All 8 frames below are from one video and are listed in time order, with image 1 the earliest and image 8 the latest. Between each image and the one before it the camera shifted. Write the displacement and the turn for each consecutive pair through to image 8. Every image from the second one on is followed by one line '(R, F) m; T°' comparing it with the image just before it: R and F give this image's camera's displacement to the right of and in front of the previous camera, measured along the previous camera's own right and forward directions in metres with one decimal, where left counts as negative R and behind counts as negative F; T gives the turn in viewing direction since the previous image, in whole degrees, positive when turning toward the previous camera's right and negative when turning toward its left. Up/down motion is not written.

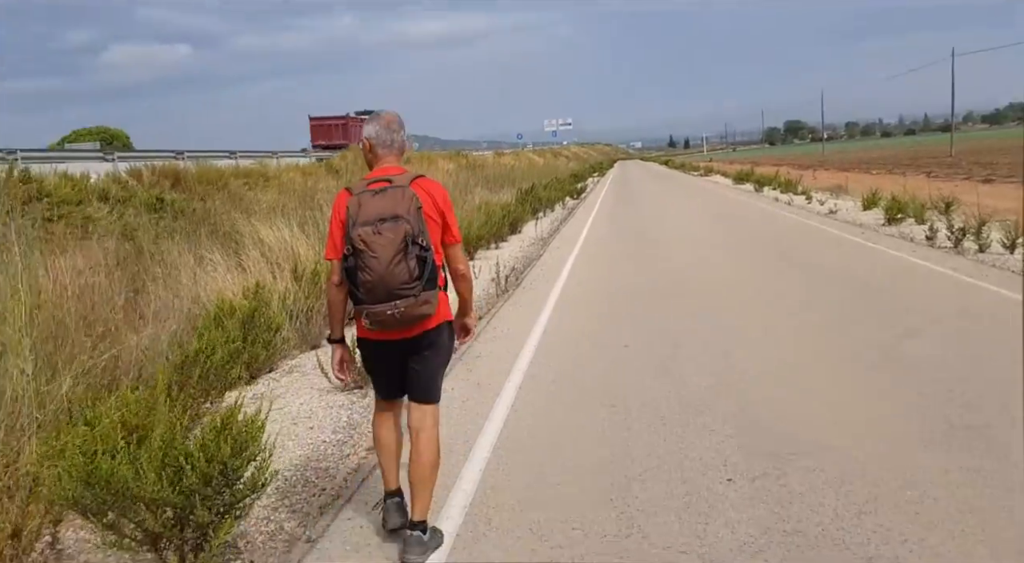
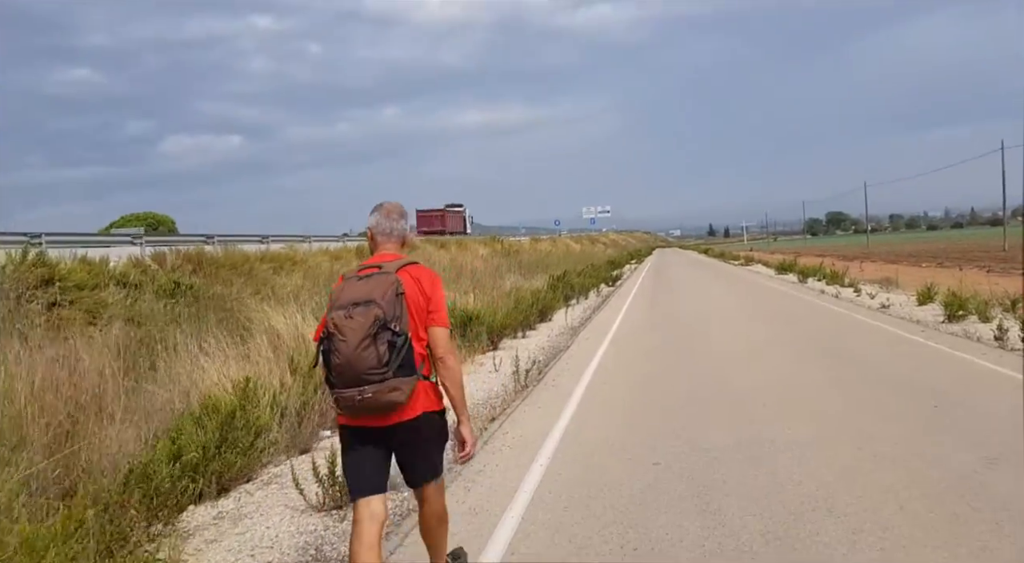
(+0.2, +0.8) m; -3°
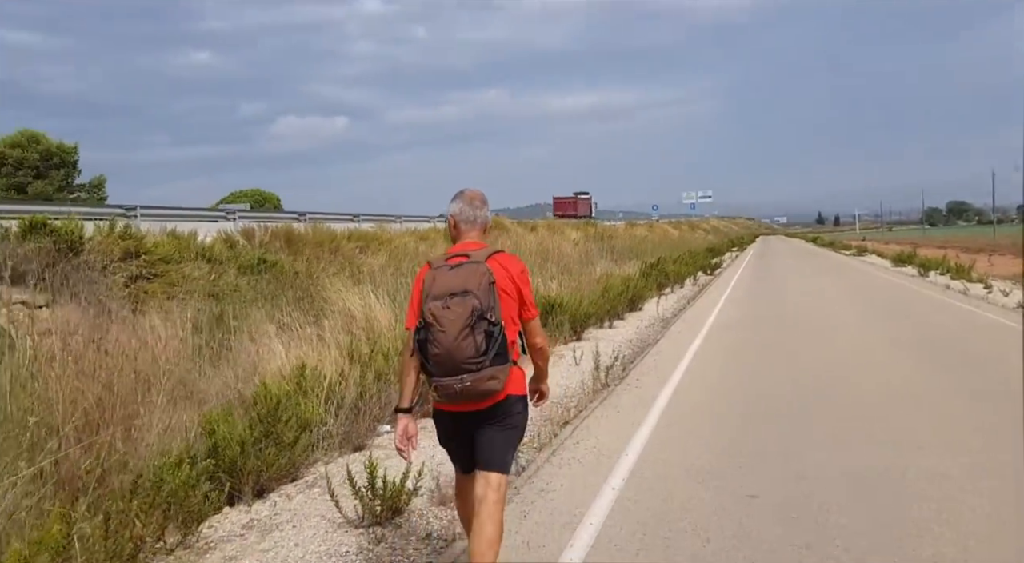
(+0.1, +0.8) m; -7°
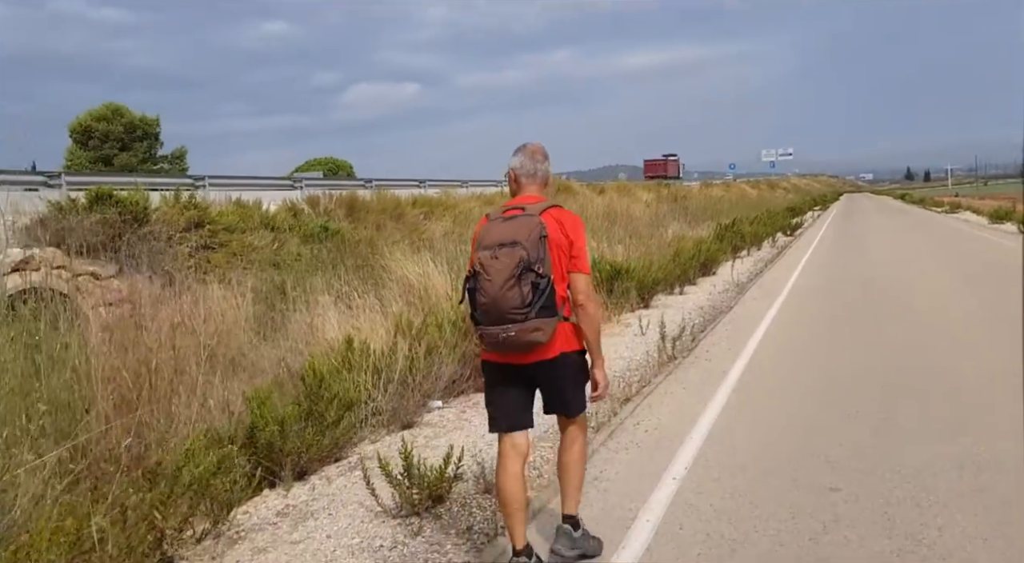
(+0.1, +0.5) m; -6°
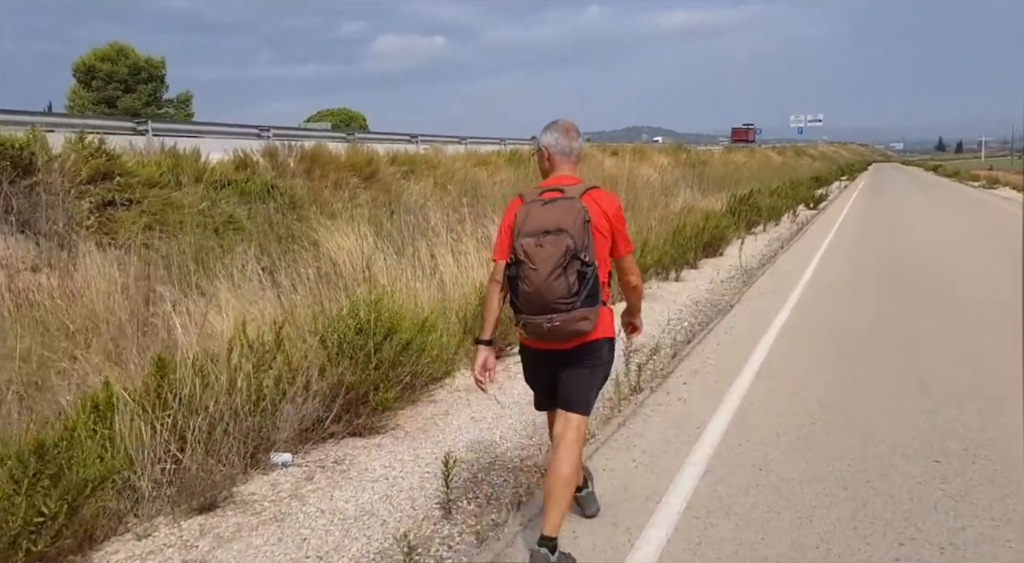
(+0.8, +2.1) m; -1°
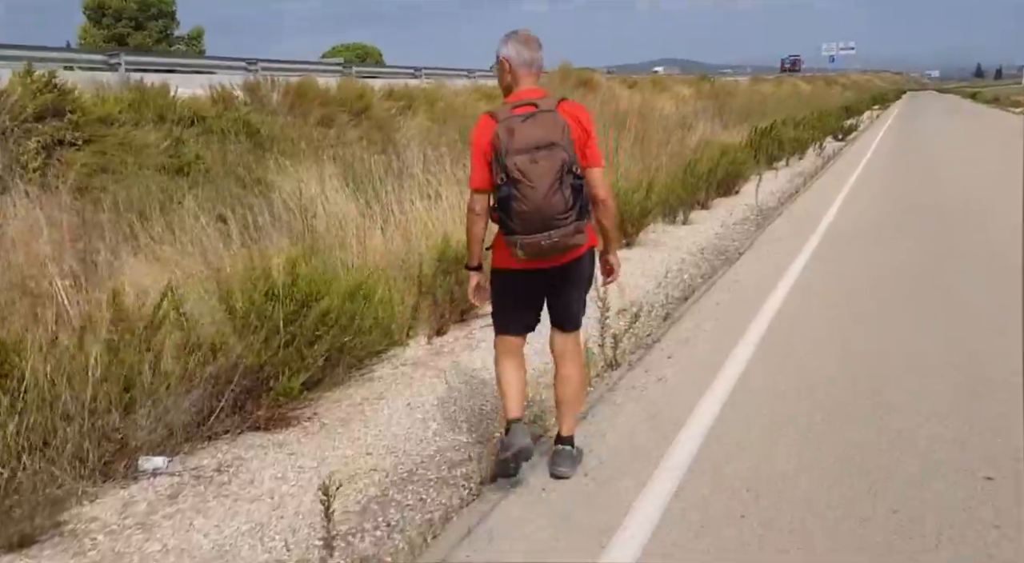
(+0.5, +1.1) m; -2°
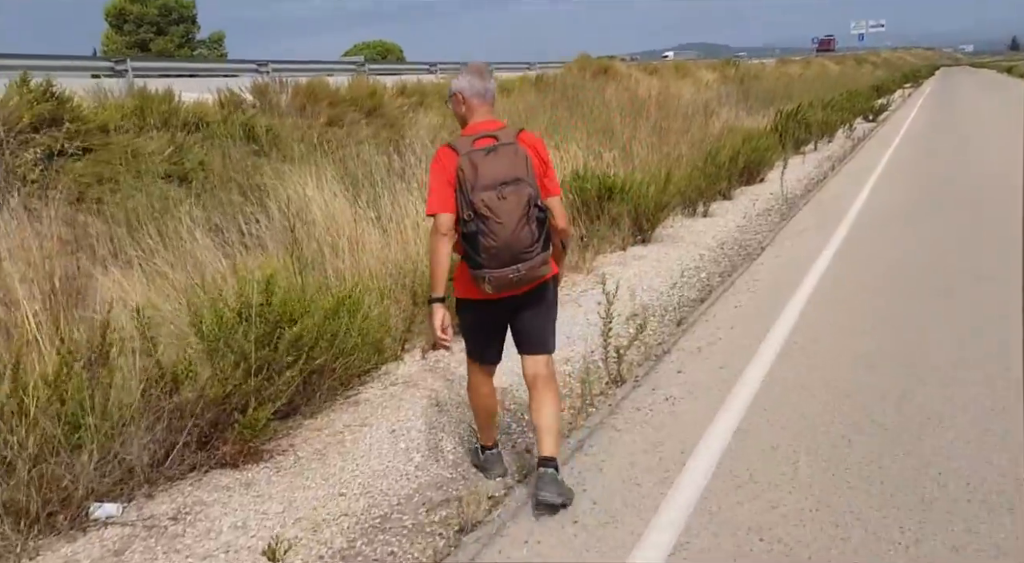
(+0.2, +0.4) m; -2°
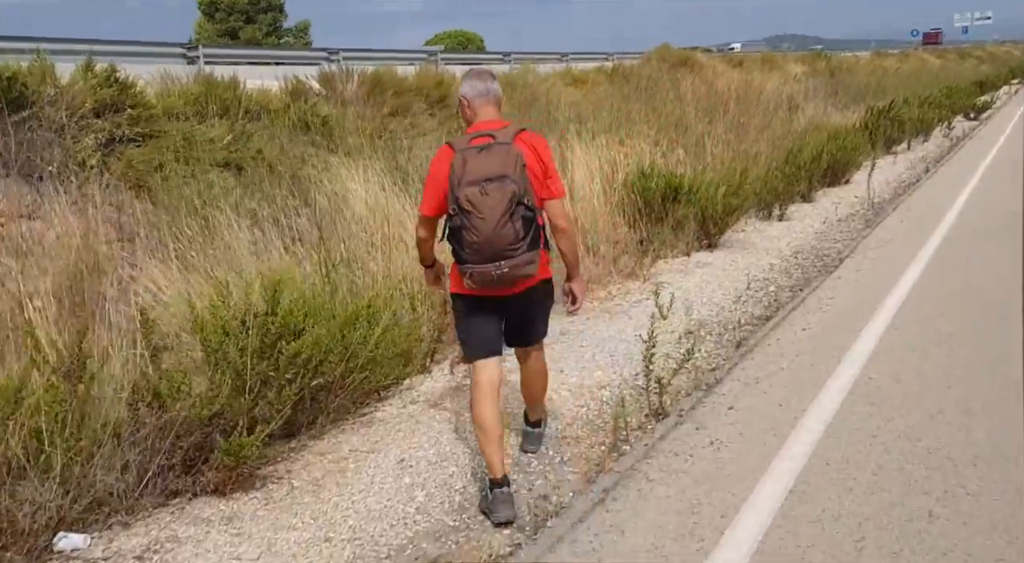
(+0.2, +0.5) m; -6°
